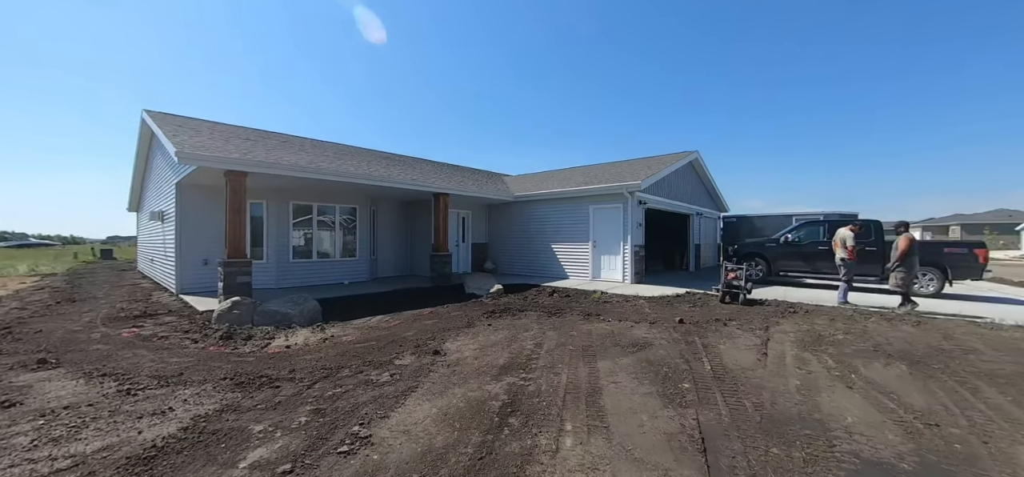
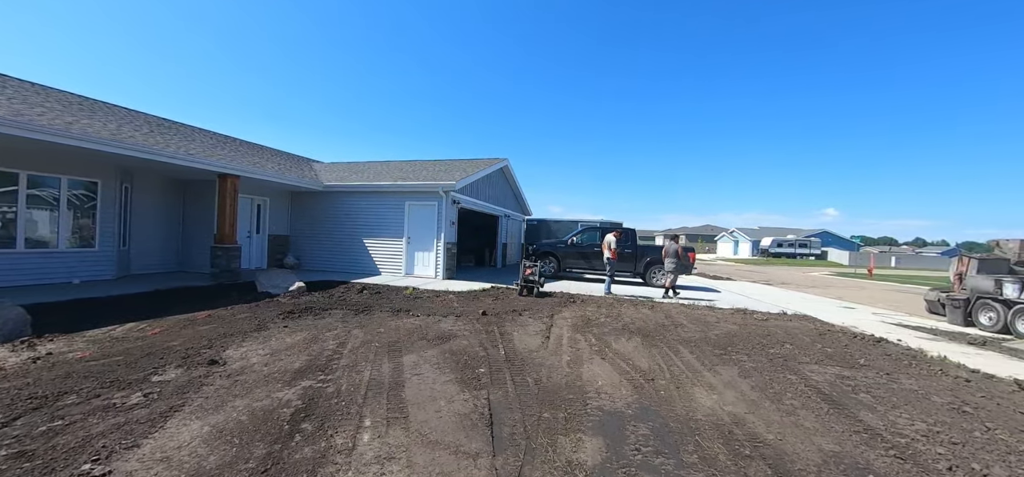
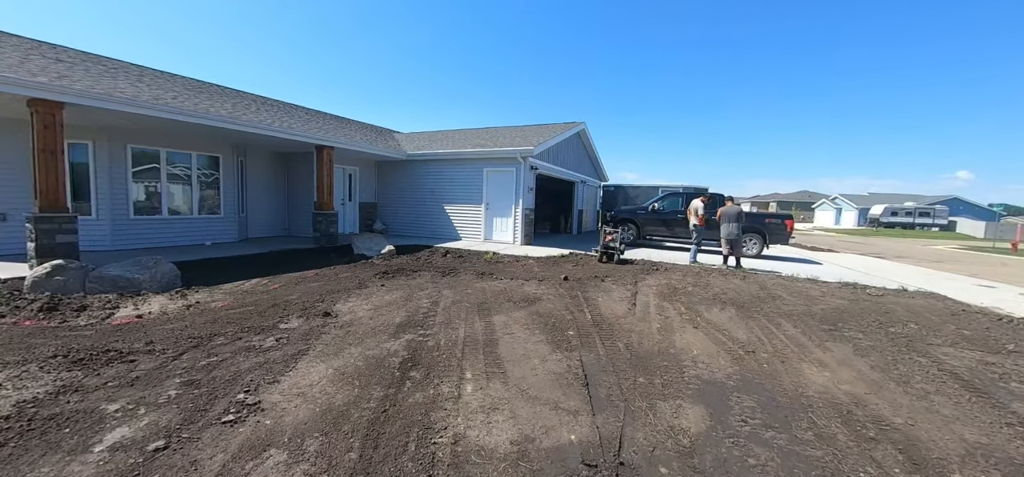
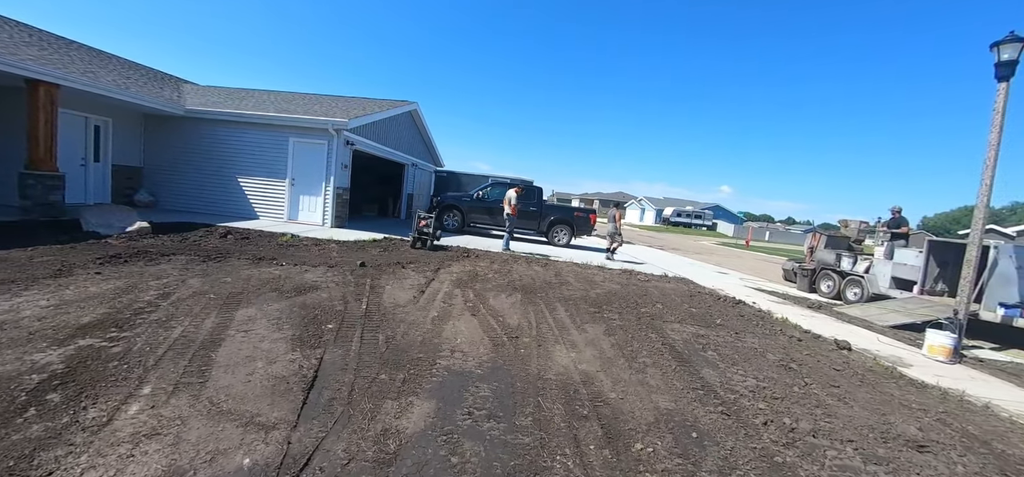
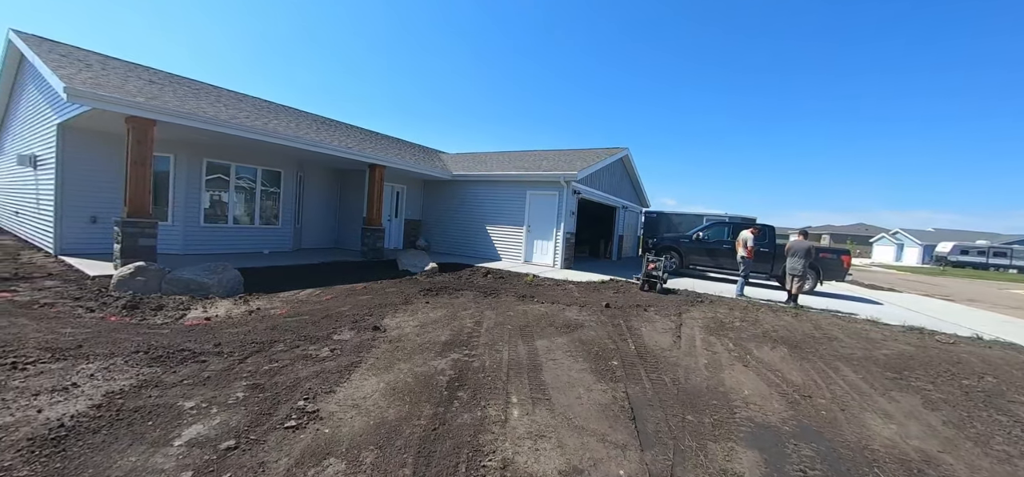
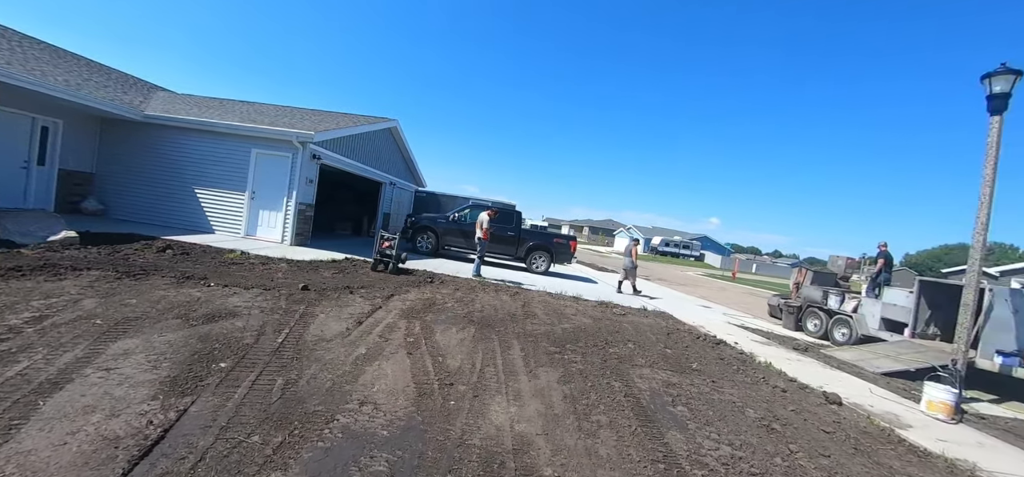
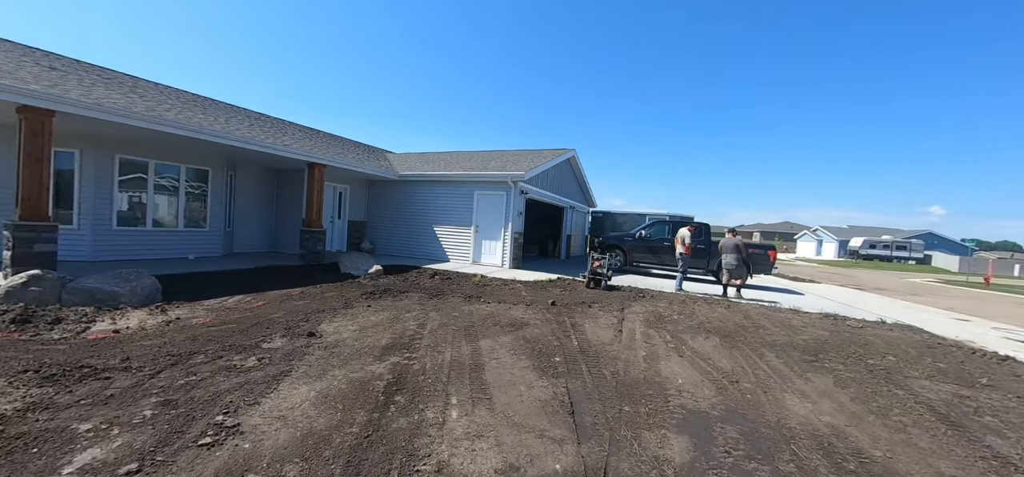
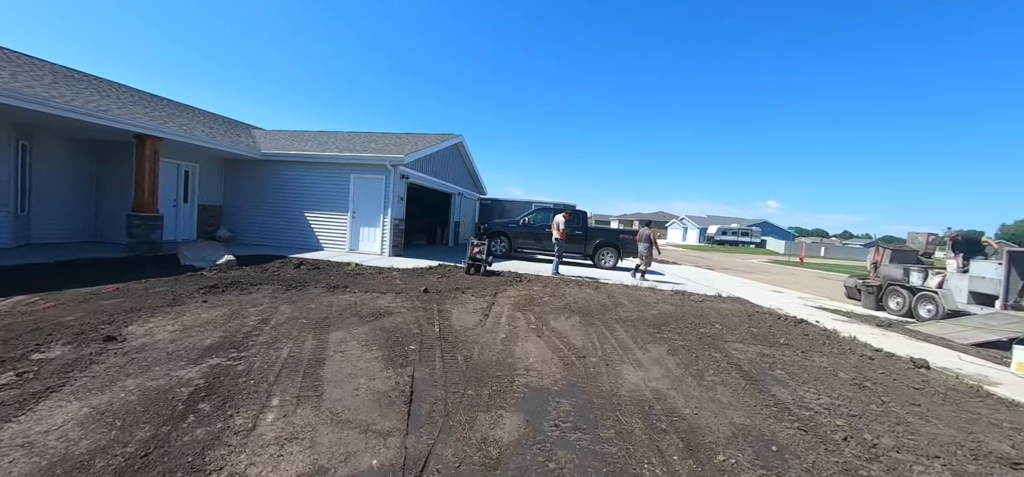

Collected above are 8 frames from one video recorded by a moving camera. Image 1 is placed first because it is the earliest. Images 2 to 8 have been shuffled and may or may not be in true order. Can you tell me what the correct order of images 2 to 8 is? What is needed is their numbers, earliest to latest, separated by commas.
3, 5, 7, 2, 8, 4, 6
